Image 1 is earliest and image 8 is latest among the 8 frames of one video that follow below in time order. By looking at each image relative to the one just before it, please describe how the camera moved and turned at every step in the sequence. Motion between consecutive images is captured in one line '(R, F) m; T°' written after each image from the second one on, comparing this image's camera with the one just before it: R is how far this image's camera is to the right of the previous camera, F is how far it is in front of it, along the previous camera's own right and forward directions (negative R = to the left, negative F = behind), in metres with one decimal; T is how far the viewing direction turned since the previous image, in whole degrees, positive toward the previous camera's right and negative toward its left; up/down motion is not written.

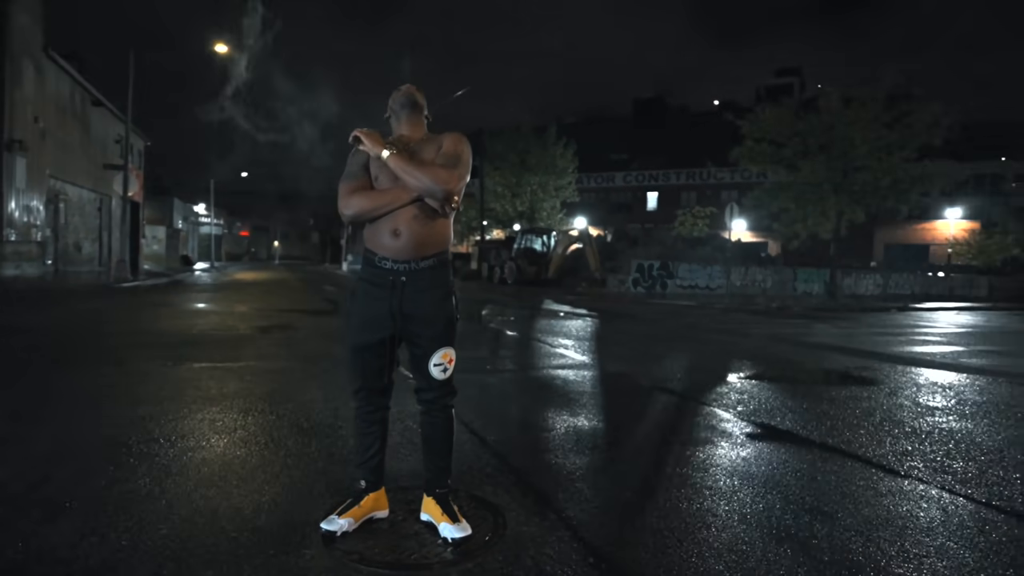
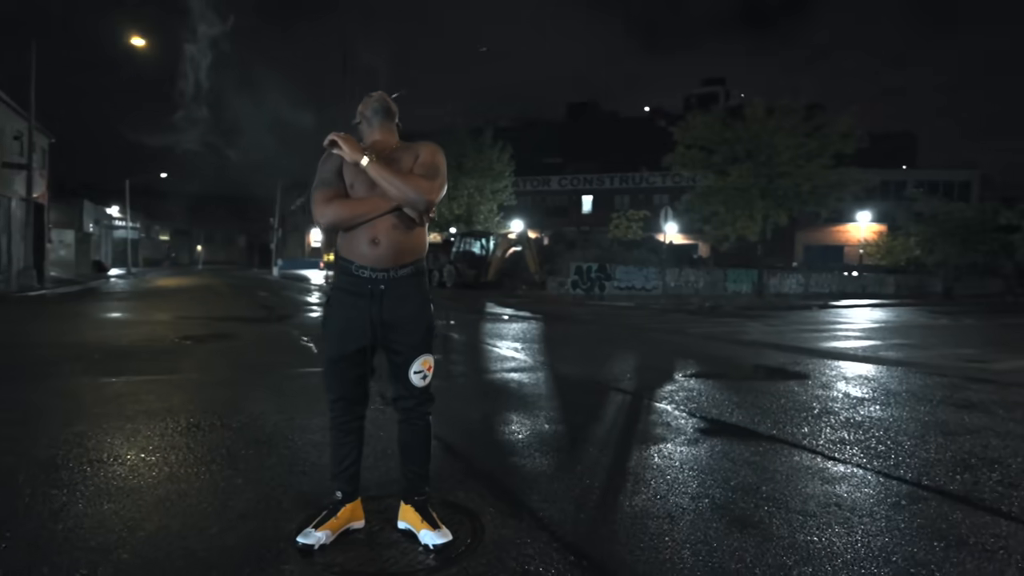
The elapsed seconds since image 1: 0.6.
(-0.2, 0.0) m; +6°
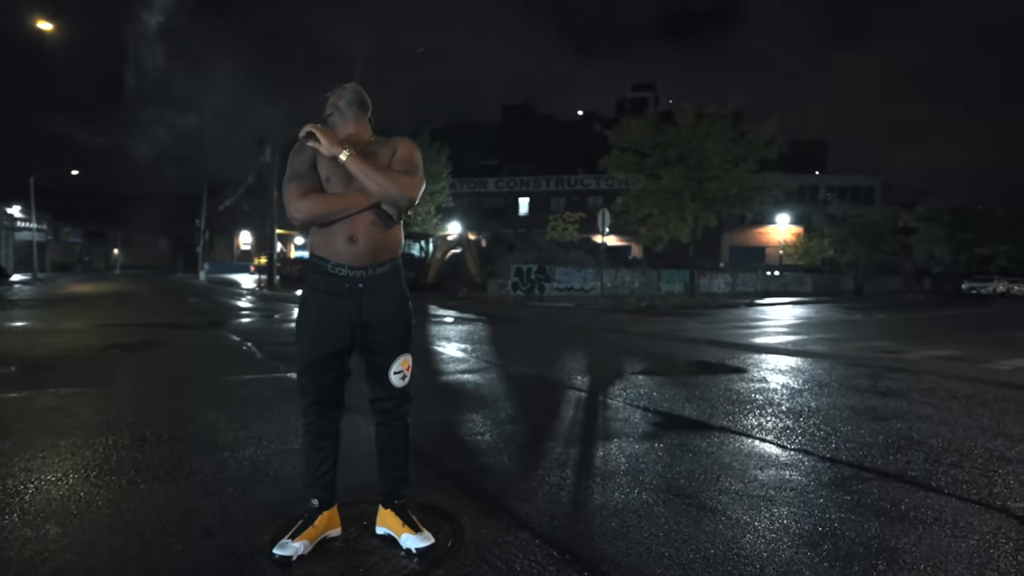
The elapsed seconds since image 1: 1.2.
(-0.3, 0.0) m; +6°
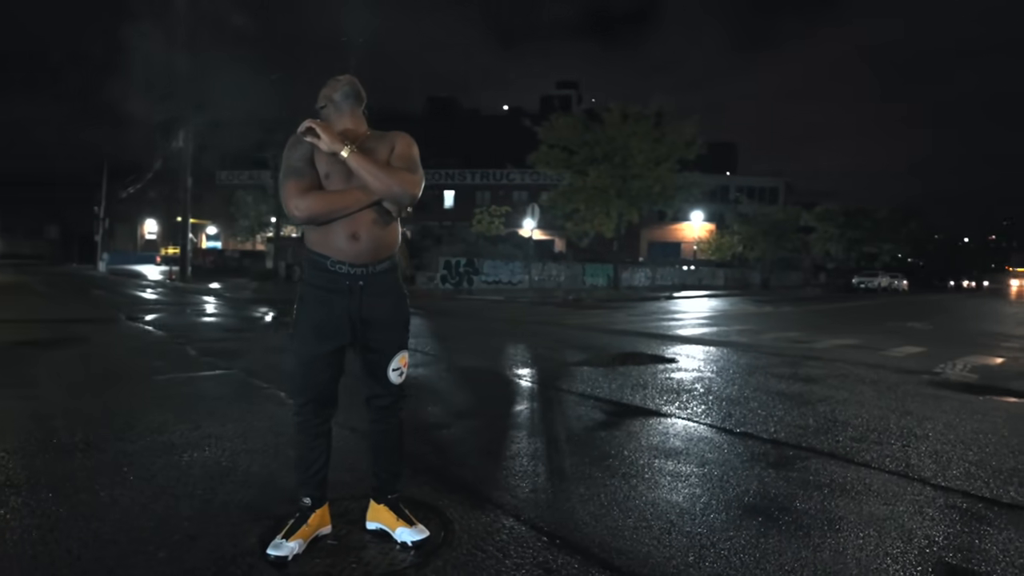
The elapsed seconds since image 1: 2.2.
(-0.4, -0.1) m; +8°
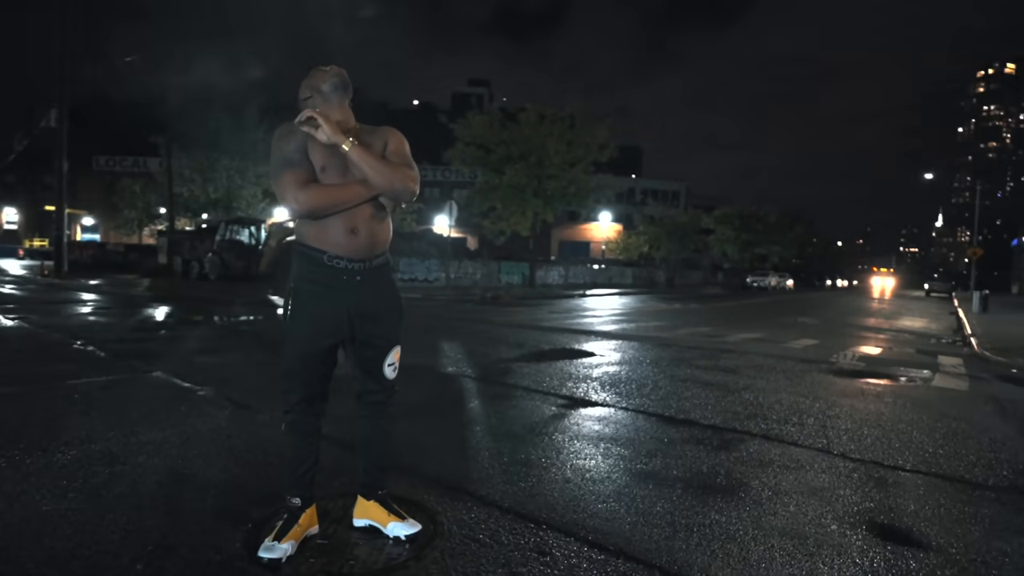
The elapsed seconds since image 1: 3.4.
(-0.5, -0.1) m; +9°
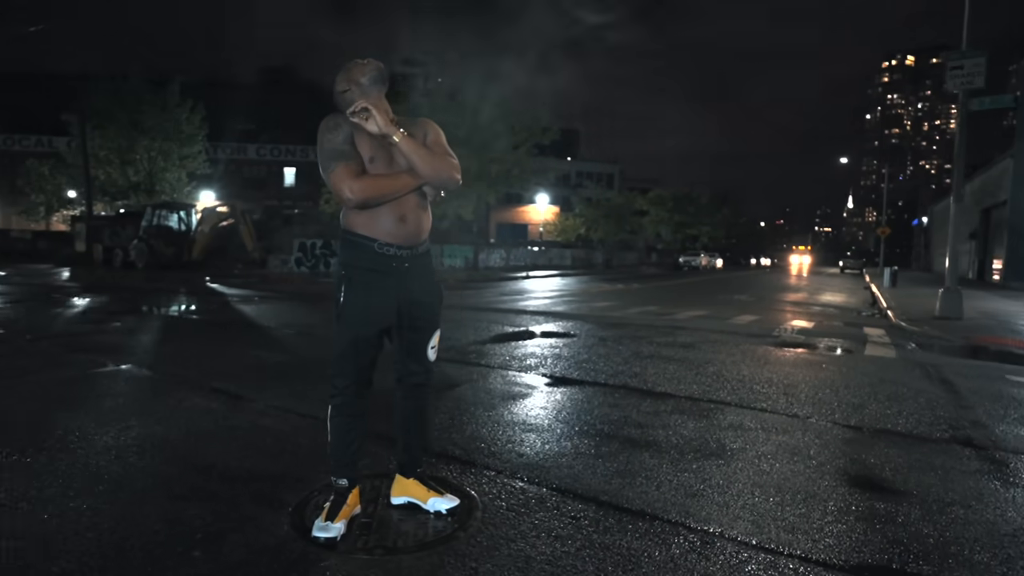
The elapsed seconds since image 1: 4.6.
(-0.6, -0.2) m; +6°
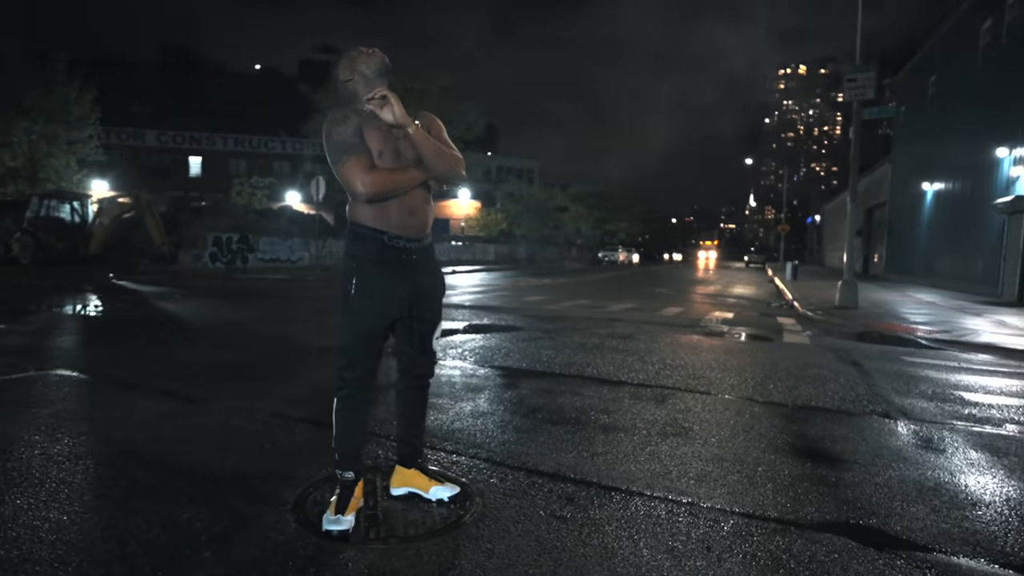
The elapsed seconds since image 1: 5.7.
(-0.5, -0.1) m; +8°
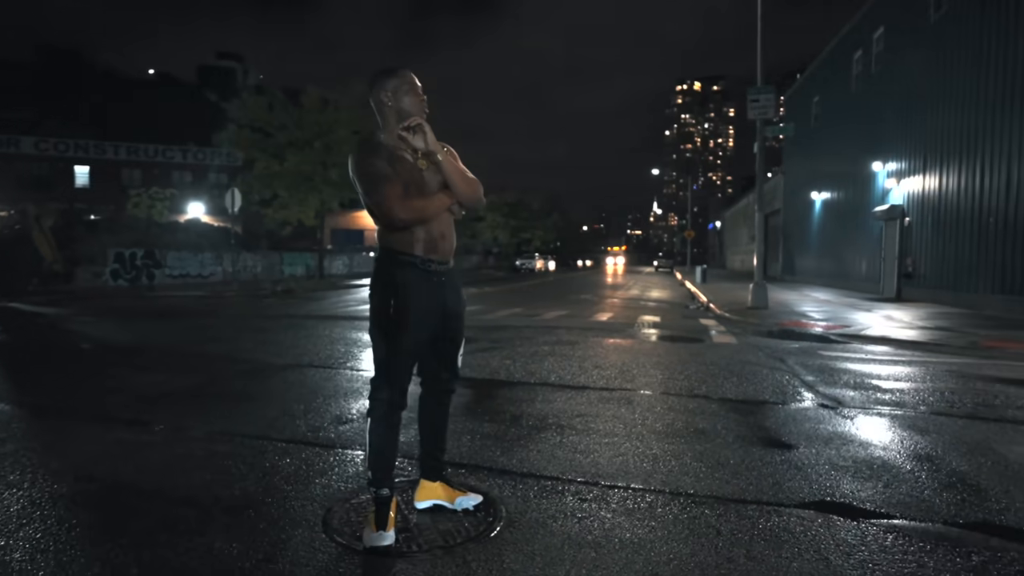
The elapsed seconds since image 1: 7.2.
(-0.7, -0.2) m; +8°
